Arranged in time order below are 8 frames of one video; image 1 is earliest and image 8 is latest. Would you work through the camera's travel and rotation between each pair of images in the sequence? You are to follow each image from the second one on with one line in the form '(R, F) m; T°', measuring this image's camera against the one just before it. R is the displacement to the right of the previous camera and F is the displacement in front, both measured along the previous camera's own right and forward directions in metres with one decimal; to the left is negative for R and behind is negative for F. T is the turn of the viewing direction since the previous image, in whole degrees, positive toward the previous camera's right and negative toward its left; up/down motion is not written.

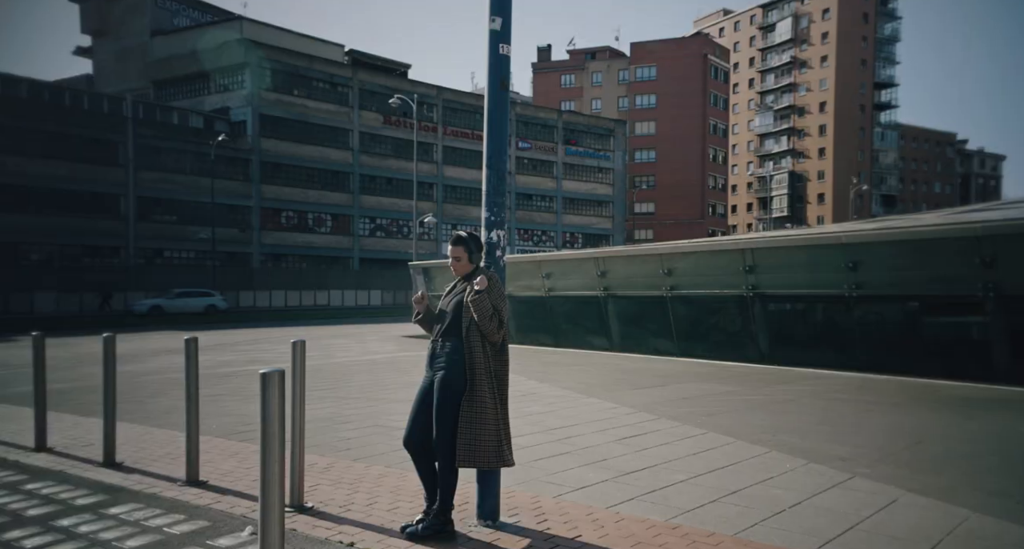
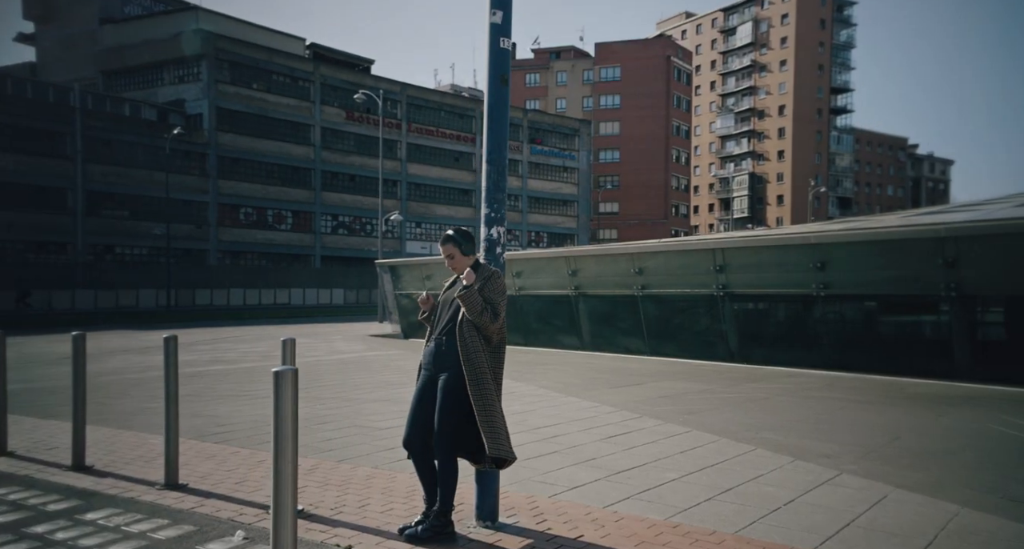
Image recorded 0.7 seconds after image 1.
(-0.2, +0.1) m; +3°
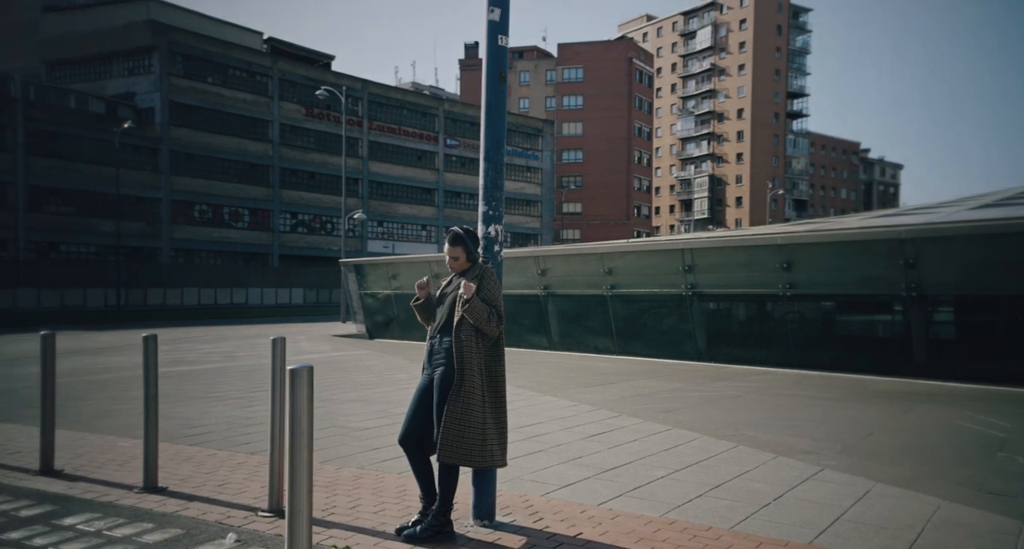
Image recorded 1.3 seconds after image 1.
(-0.2, 0.0) m; +3°
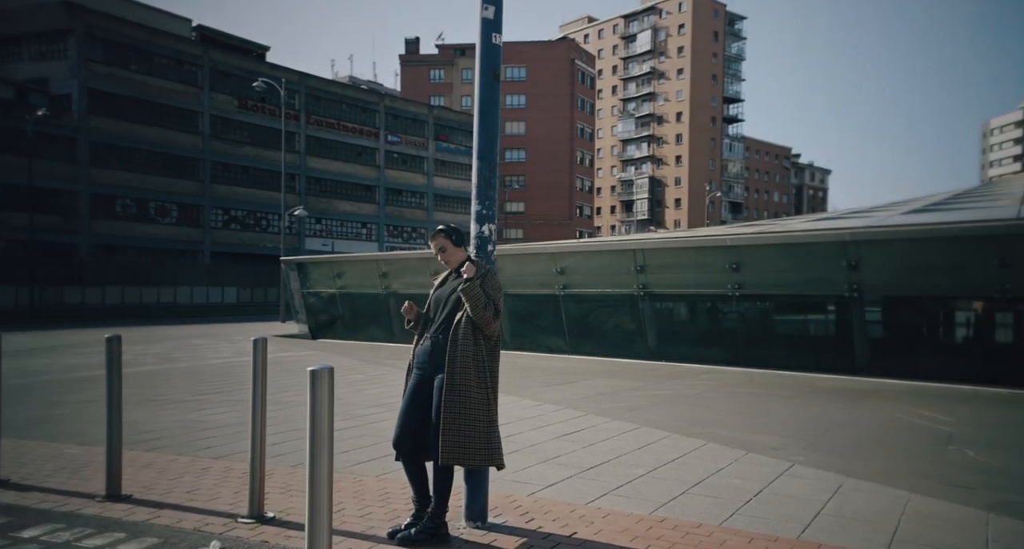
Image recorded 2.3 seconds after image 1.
(-0.3, 0.0) m; +4°
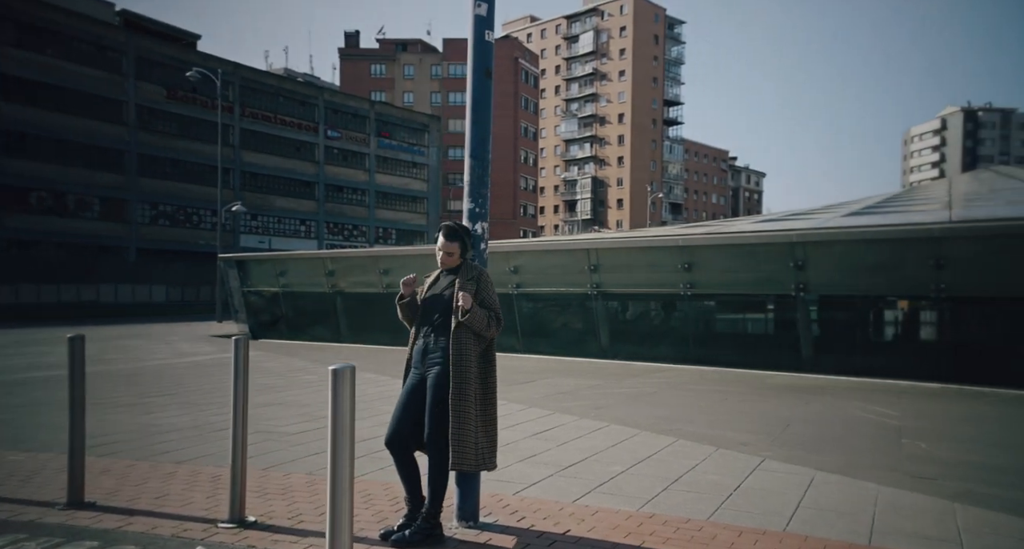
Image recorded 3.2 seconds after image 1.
(-0.3, 0.0) m; +4°
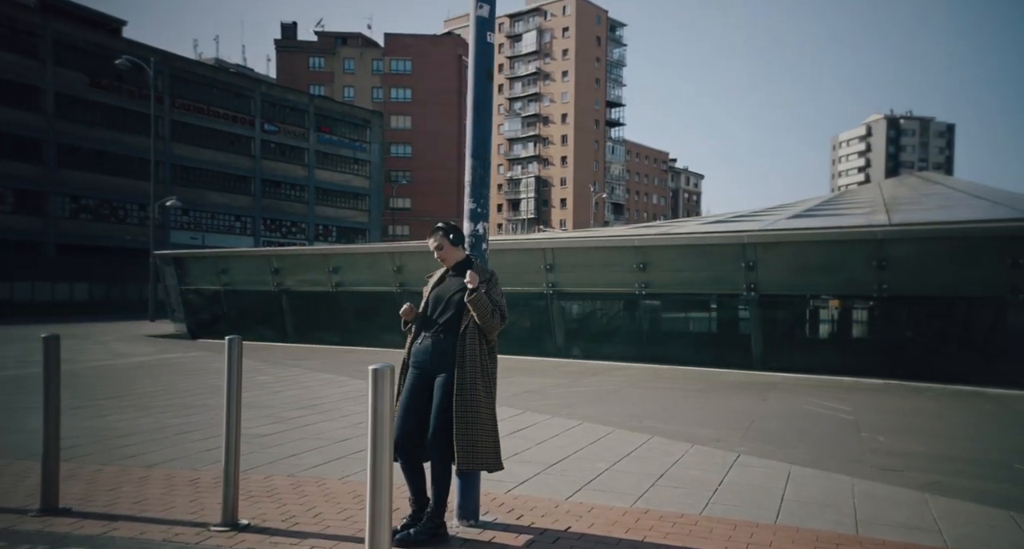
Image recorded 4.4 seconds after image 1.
(-0.3, 0.0) m; +4°
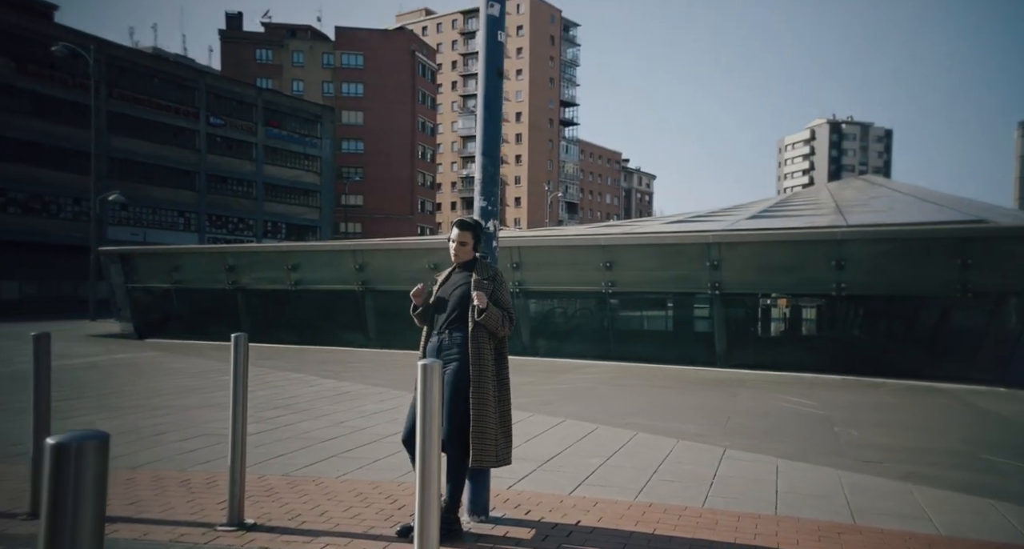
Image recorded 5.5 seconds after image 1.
(-0.3, 0.0) m; +3°
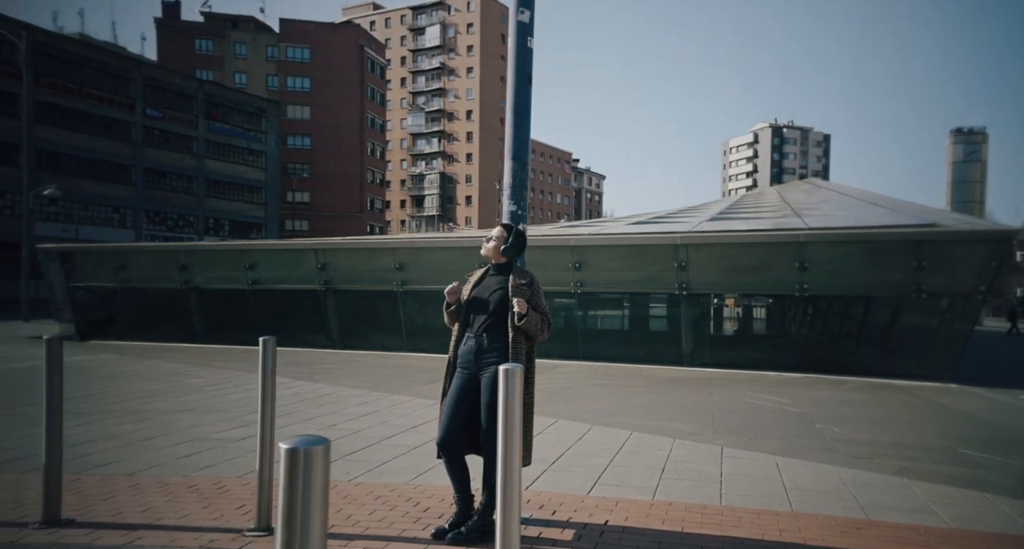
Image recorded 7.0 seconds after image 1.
(-0.4, -0.1) m; +3°
